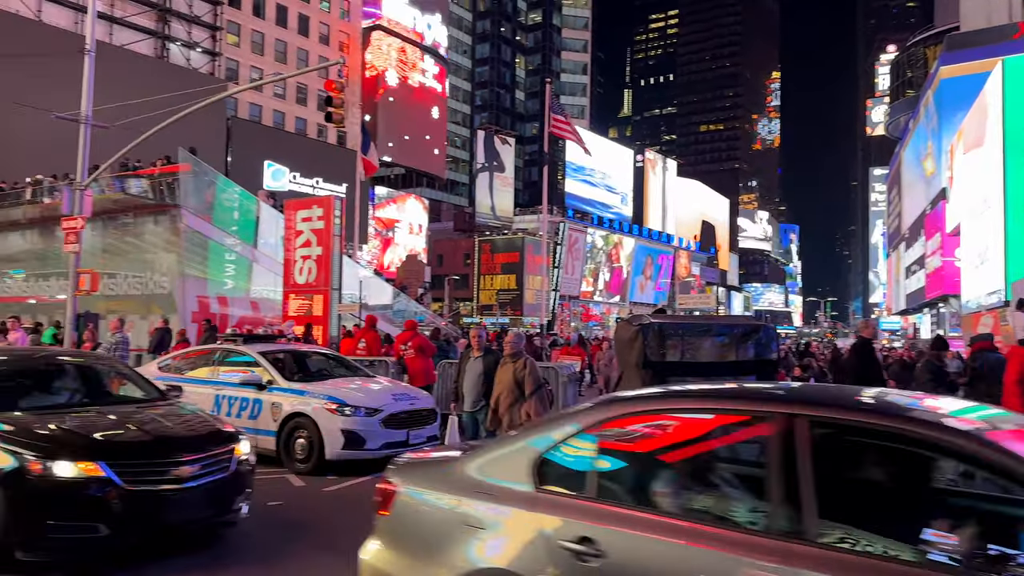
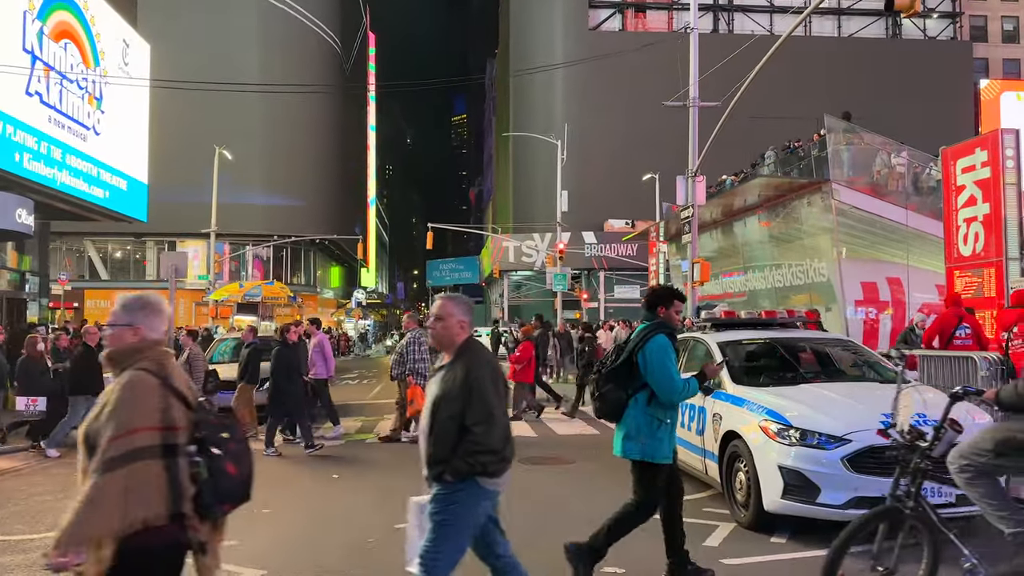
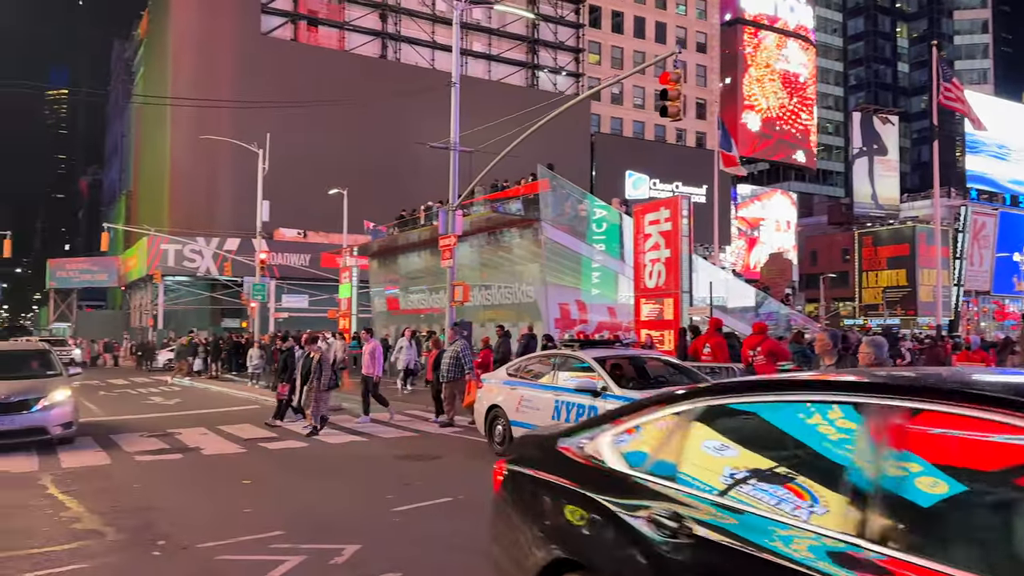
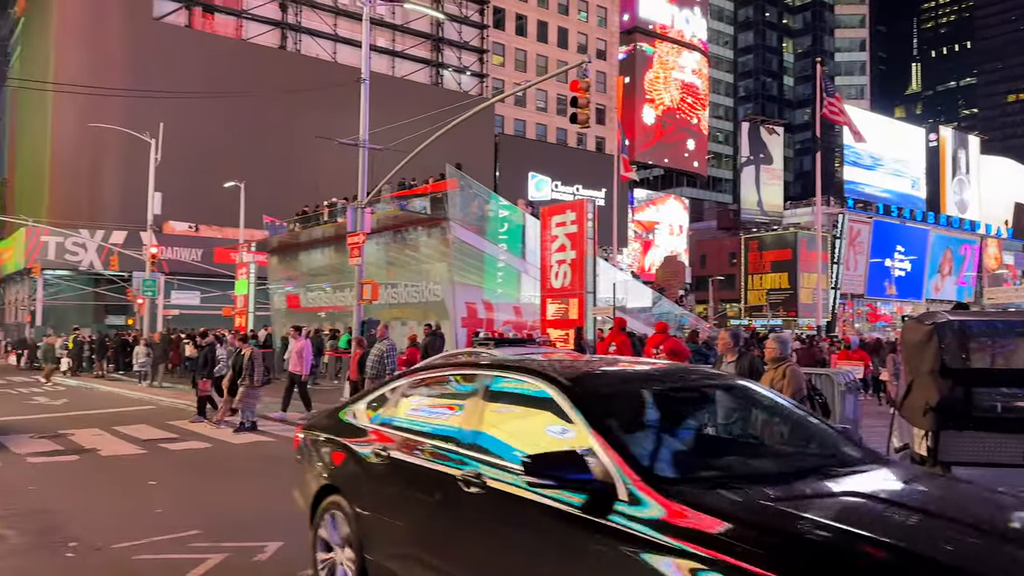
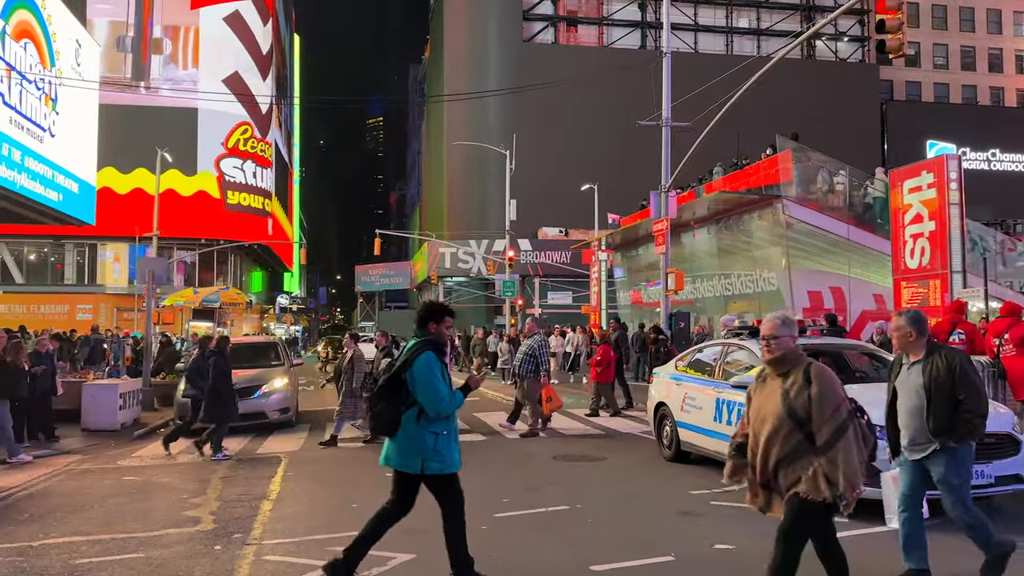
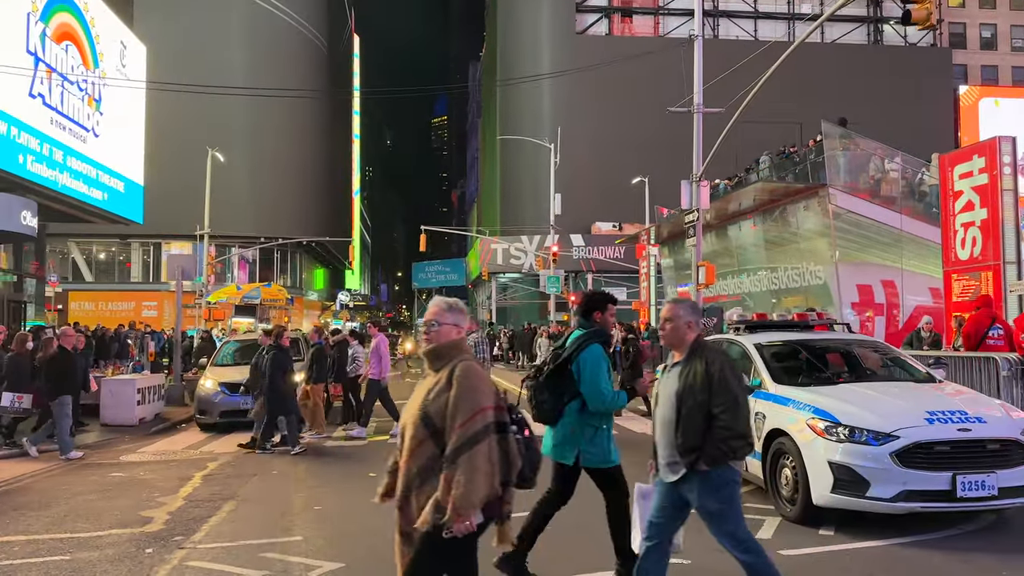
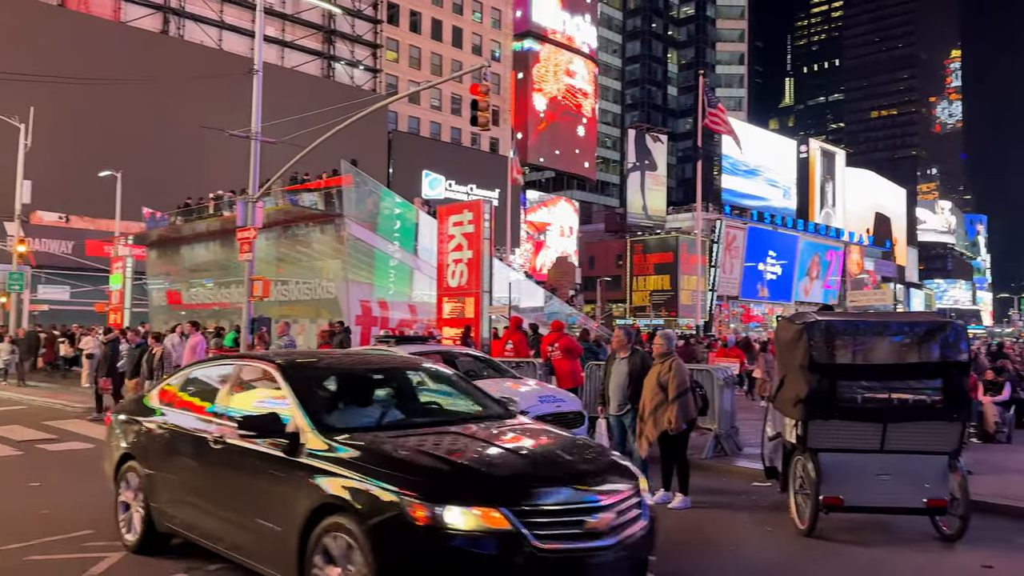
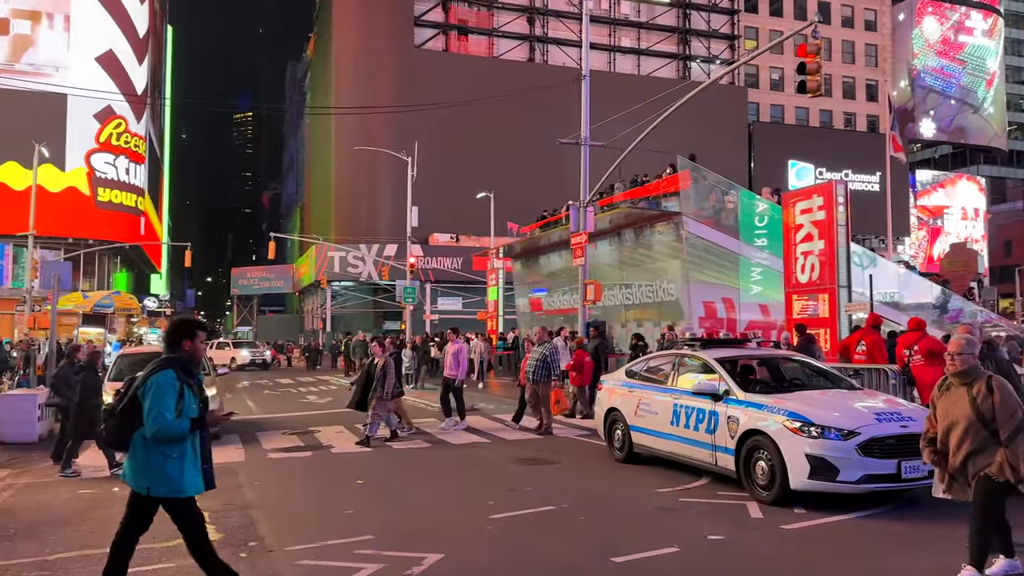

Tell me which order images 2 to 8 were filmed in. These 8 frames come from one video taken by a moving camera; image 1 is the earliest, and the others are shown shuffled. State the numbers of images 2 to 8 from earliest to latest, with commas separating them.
7, 4, 3, 8, 5, 6, 2
